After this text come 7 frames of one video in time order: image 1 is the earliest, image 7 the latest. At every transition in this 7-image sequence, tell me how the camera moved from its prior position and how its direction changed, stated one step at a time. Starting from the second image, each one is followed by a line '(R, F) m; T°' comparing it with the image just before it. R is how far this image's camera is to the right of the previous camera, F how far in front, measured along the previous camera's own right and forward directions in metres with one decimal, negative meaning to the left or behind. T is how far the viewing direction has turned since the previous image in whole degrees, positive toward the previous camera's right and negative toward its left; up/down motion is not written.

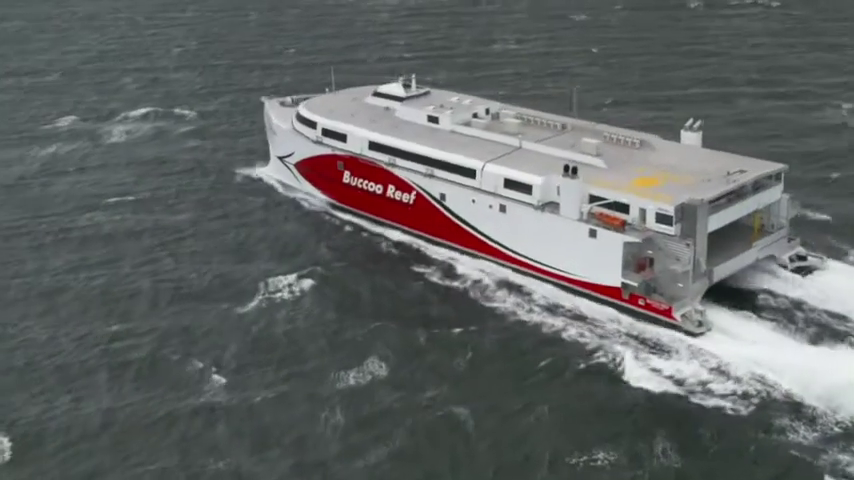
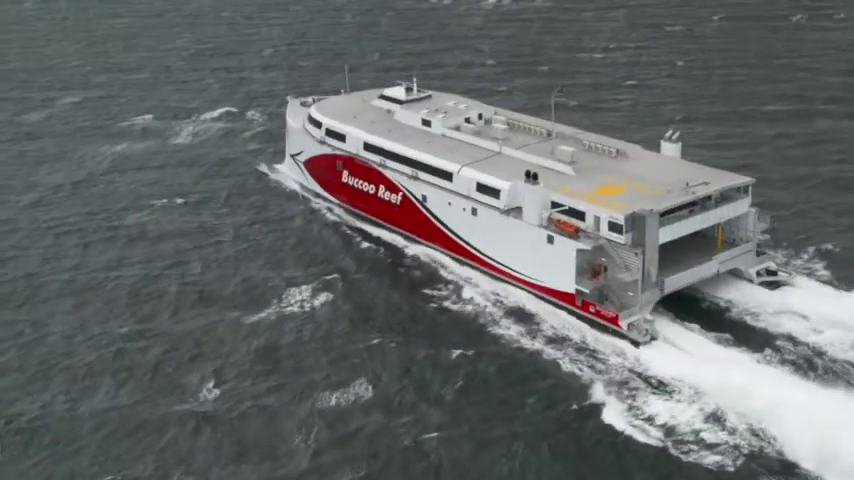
(+8.2, +2.3) m; -8°
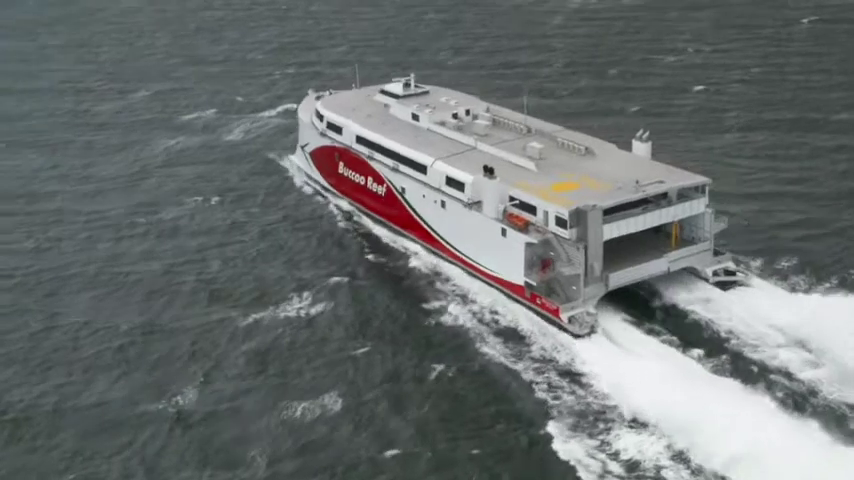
(+8.5, +2.0) m; -7°
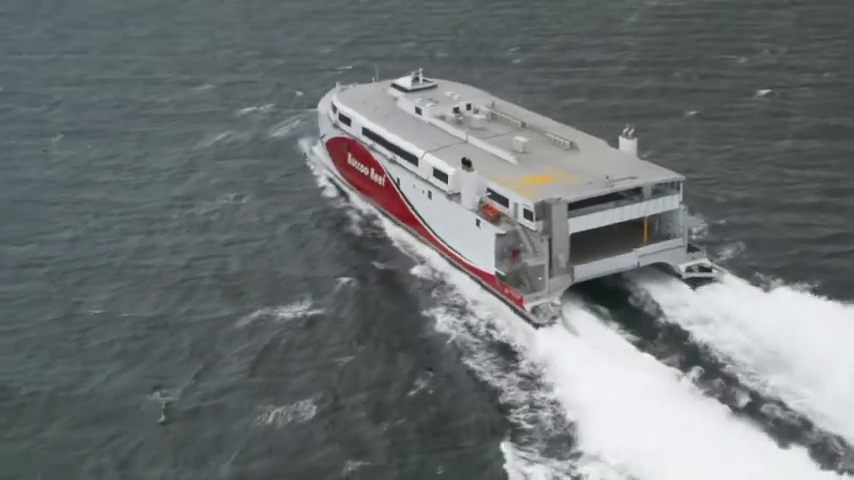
(+7.2, +2.0) m; -6°
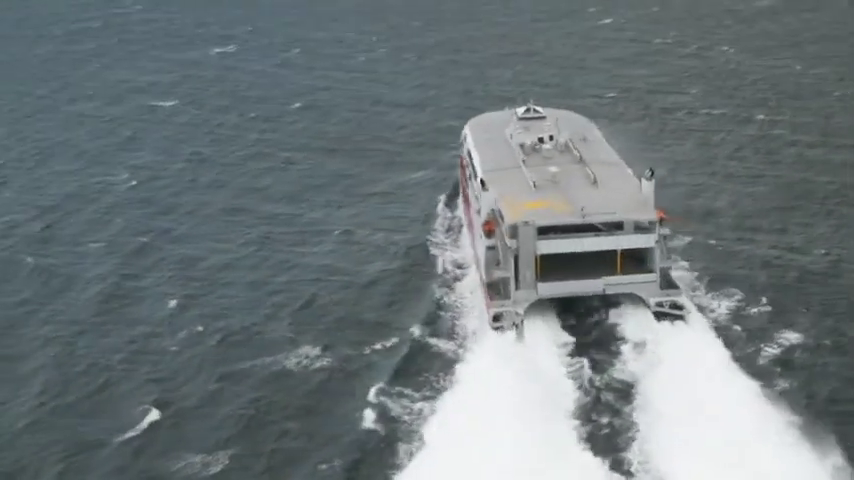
(+23.0, +8.1) m; -23°
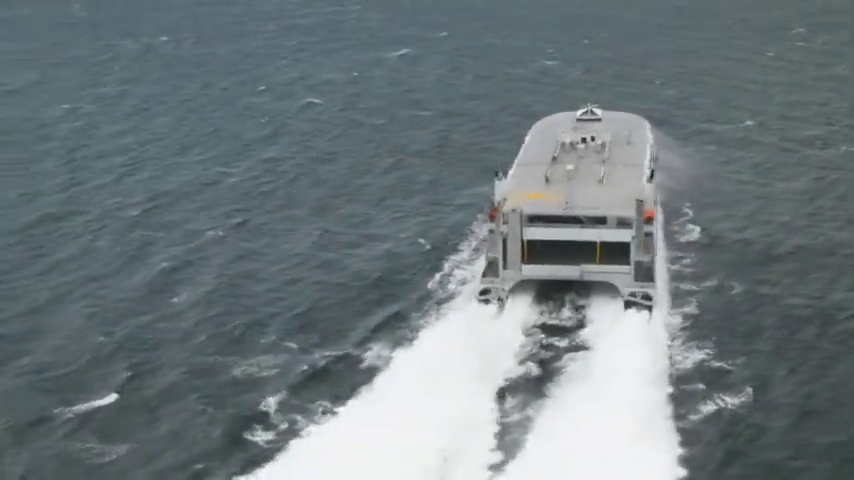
(+16.7, +1.6) m; -13°
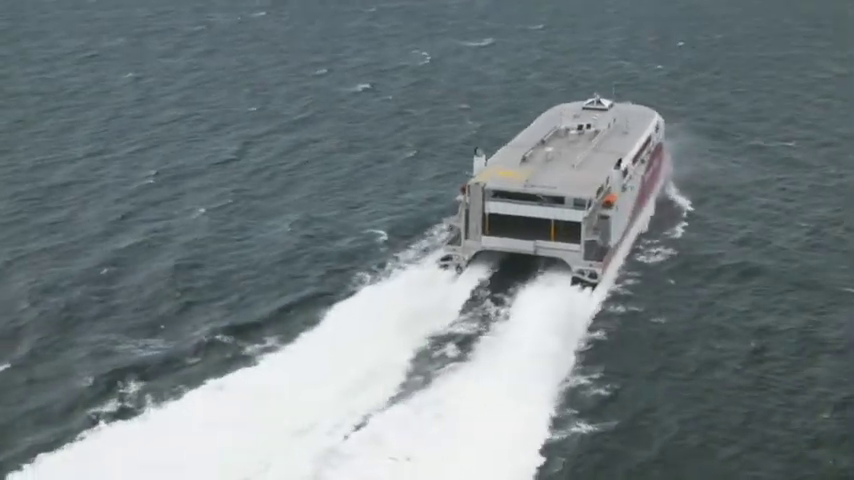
(+13.9, +2.0) m; -7°
